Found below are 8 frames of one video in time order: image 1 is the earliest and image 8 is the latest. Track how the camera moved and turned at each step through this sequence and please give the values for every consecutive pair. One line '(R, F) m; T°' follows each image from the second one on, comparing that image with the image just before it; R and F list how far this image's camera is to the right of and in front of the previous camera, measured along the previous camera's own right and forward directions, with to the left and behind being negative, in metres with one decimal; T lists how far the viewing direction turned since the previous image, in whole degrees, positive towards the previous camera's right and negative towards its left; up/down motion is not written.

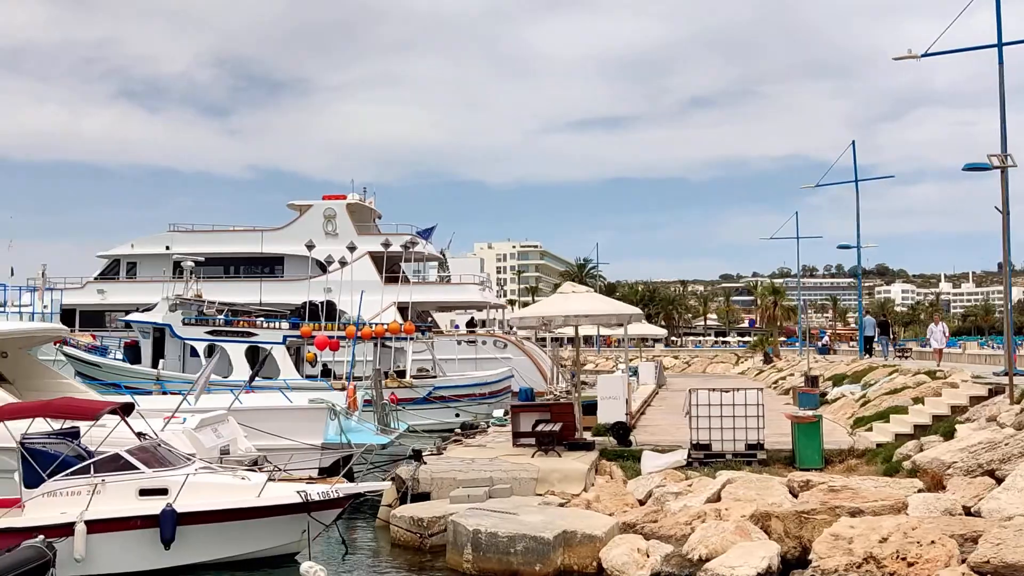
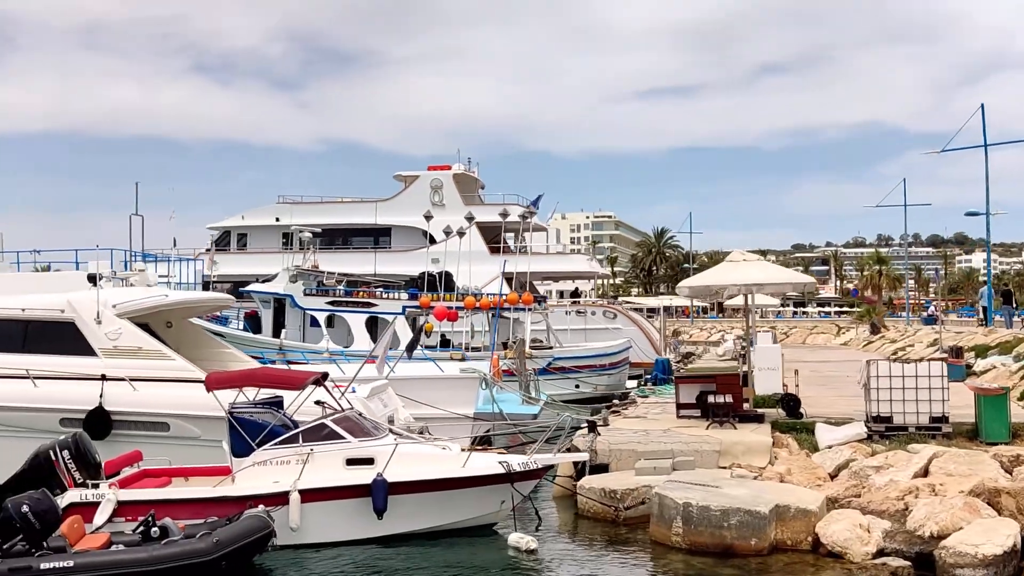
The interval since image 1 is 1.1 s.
(-0.9, +0.1) m; -4°
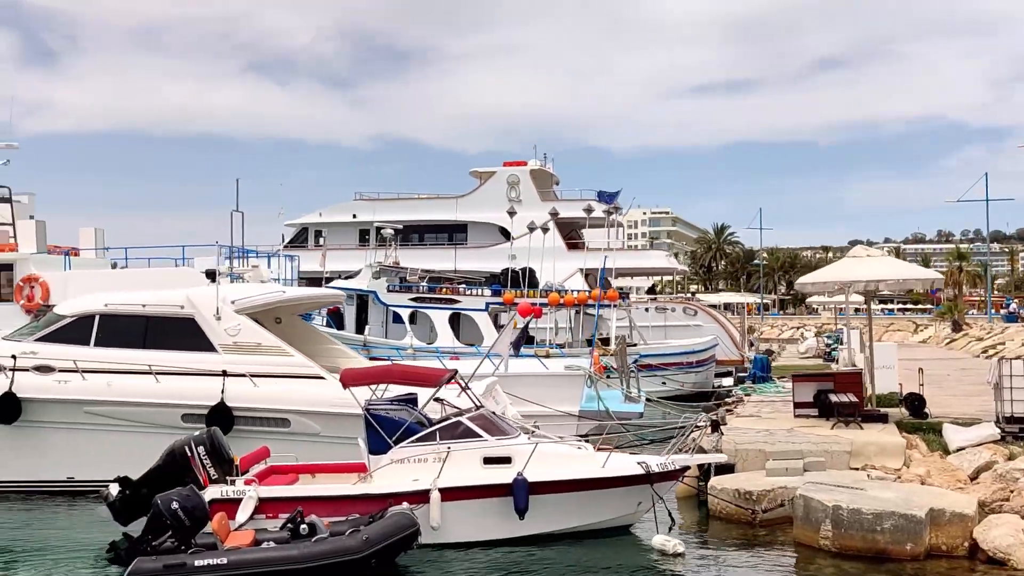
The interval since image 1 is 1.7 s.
(-0.6, +0.1) m; -3°
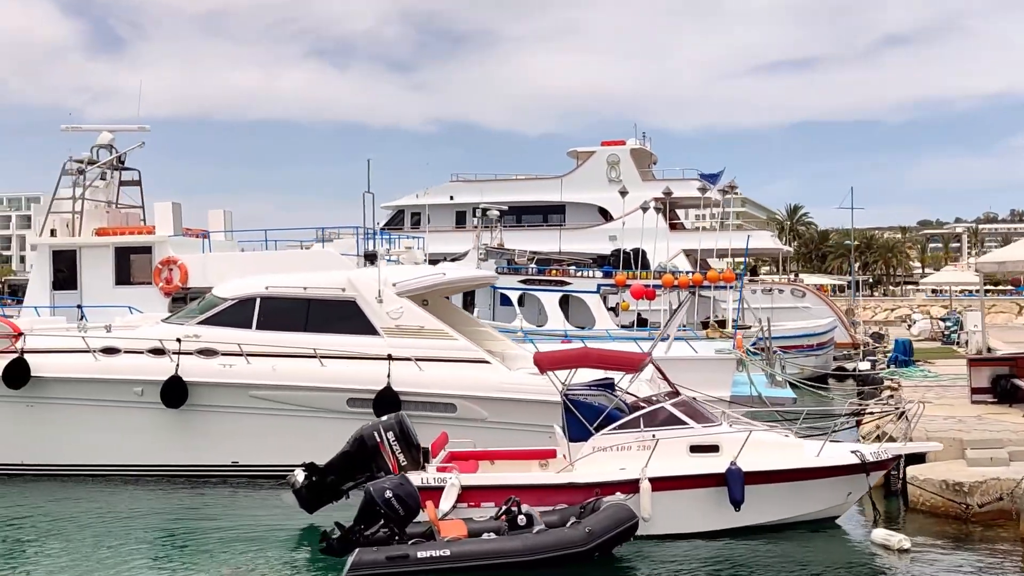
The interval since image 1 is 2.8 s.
(-0.9, +0.3) m; -4°
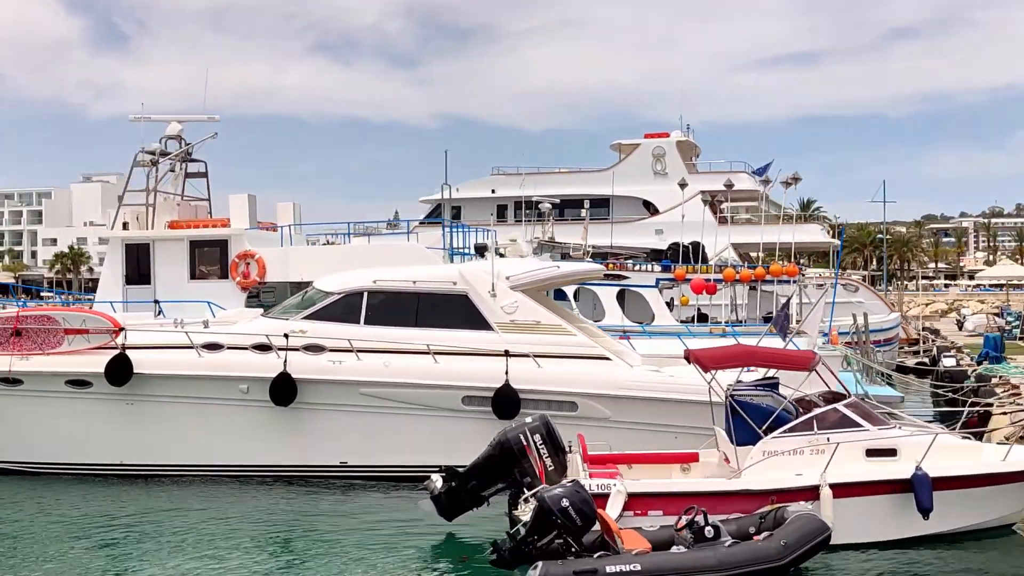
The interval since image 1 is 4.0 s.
(-0.9, +0.4) m; -1°
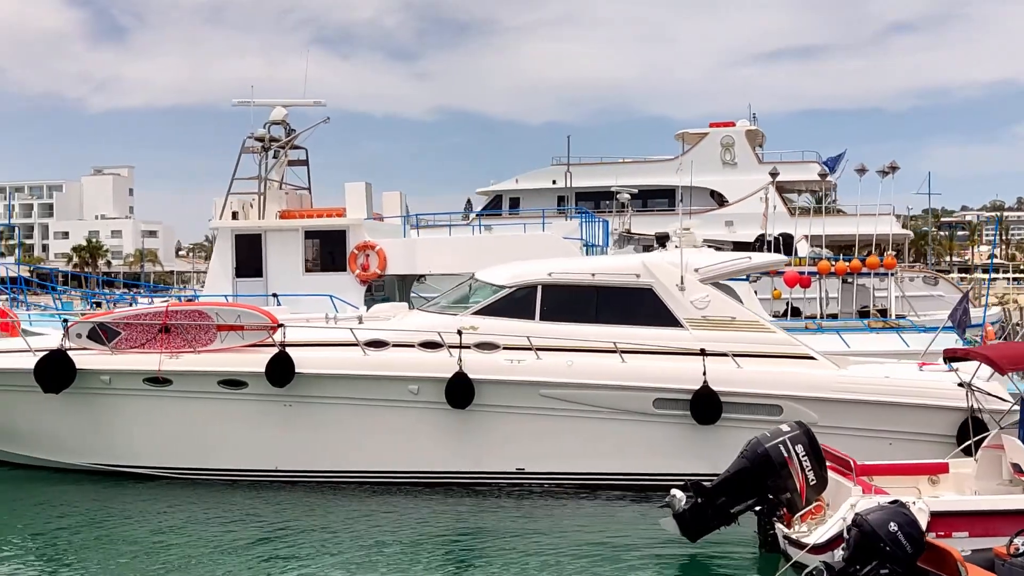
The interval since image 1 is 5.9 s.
(-1.4, +0.7) m; -1°
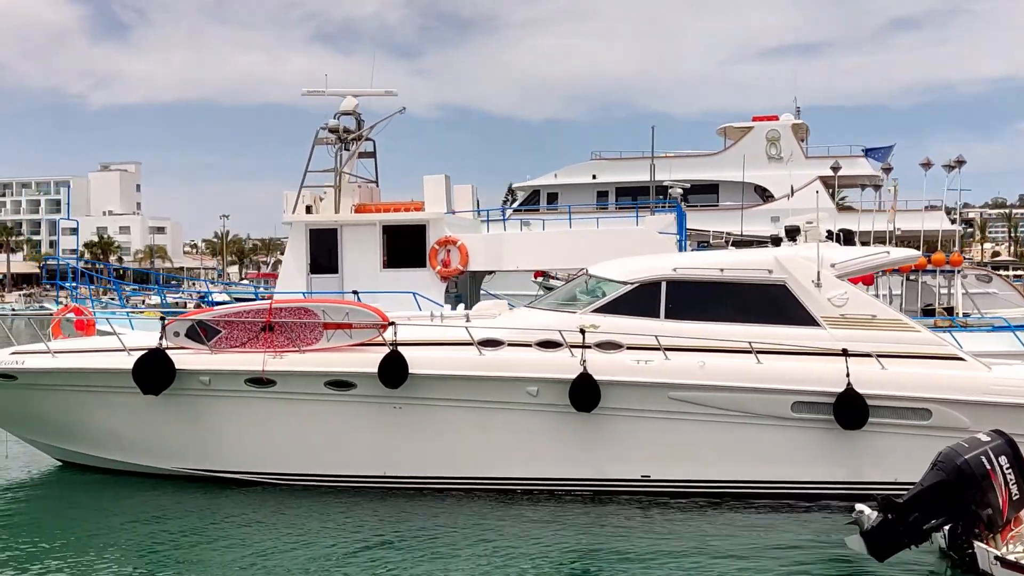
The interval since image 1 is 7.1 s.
(-0.9, +0.5) m; -1°
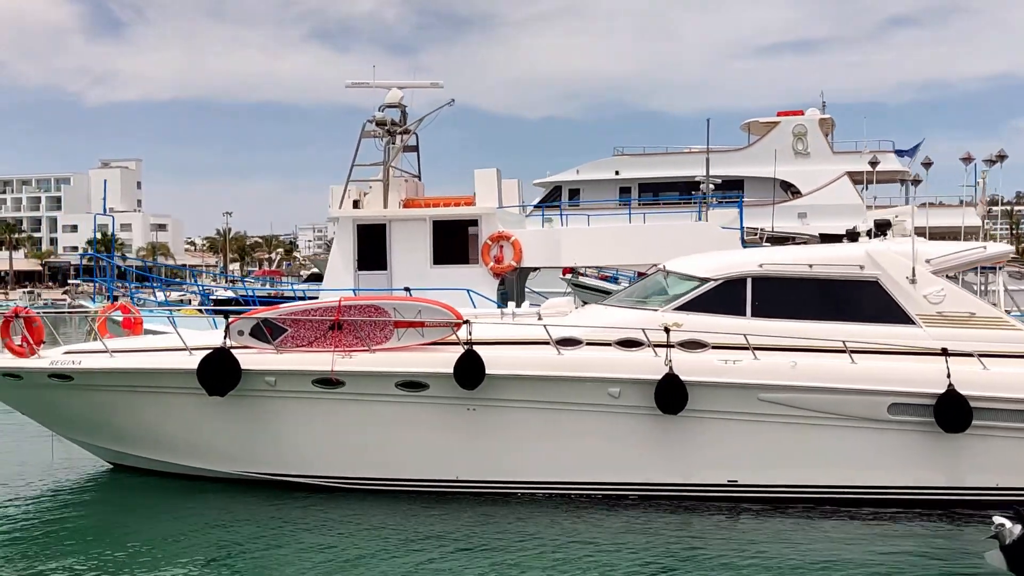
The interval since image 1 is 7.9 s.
(-0.6, +0.4) m; 0°
